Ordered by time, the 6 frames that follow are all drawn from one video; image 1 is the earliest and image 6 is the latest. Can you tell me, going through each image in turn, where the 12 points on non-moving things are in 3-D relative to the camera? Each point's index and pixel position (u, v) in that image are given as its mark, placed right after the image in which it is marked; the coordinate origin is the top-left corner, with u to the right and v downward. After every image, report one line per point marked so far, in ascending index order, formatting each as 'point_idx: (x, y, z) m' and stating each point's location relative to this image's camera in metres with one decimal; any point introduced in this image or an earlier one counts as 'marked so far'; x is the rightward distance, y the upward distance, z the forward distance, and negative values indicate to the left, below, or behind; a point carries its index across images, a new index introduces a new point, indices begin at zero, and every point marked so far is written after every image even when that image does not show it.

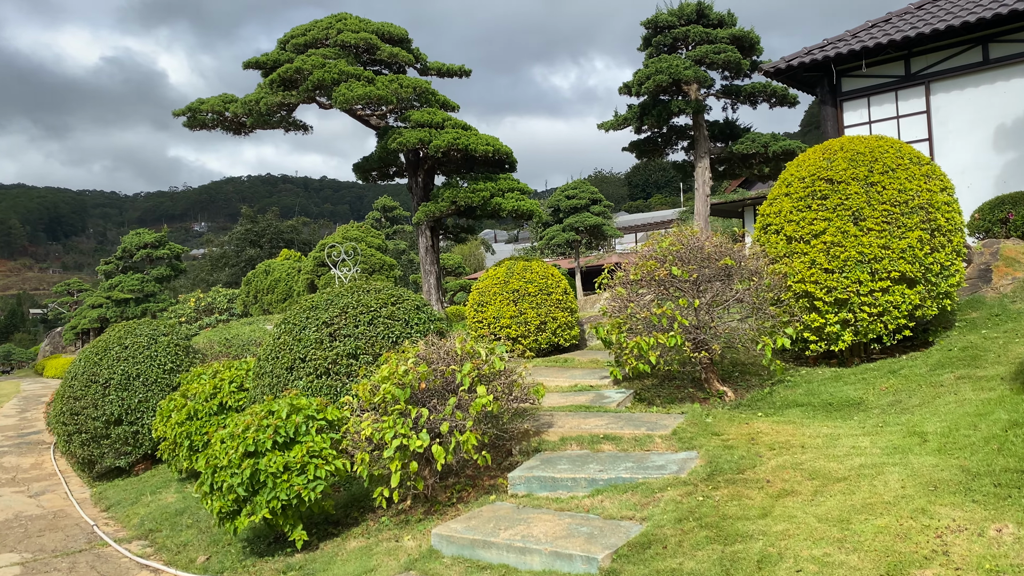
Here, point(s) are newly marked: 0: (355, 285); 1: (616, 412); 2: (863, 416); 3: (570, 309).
0: (-1.9, 0.0, +7.0) m
1: (+1.0, -1.2, +5.7) m
2: (+2.9, -1.1, +4.9) m
3: (+0.8, -0.3, +8.2) m
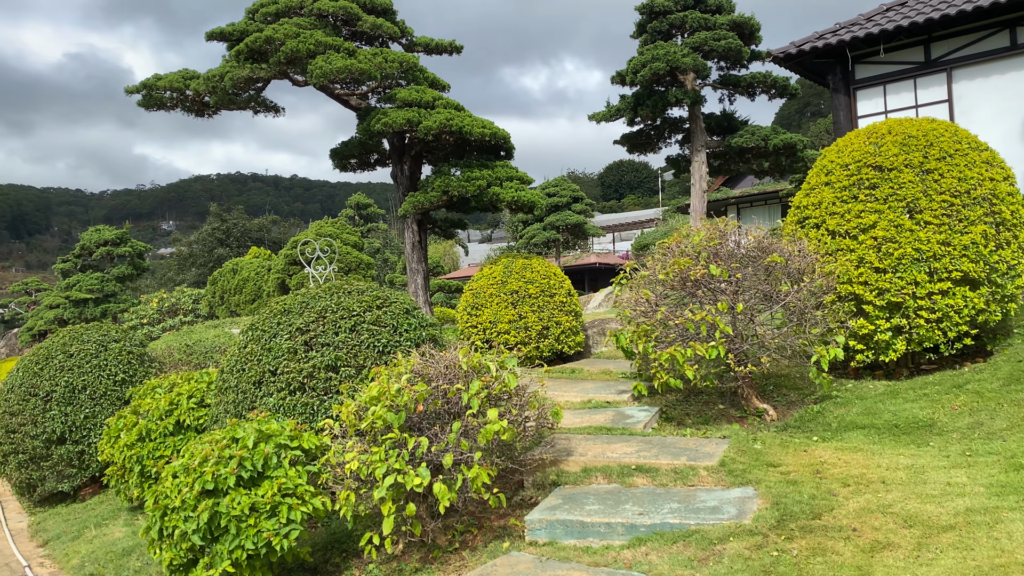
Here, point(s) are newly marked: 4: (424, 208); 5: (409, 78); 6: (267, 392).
0: (-1.8, 0.0, +6.1) m
1: (+1.1, -1.2, +4.9) m
2: (+3.0, -1.1, +4.2) m
3: (+0.8, -0.3, +7.4) m
4: (-1.1, +1.0, +7.4) m
5: (-1.4, +2.9, +8.1) m
6: (-2.2, -1.0, +5.5) m
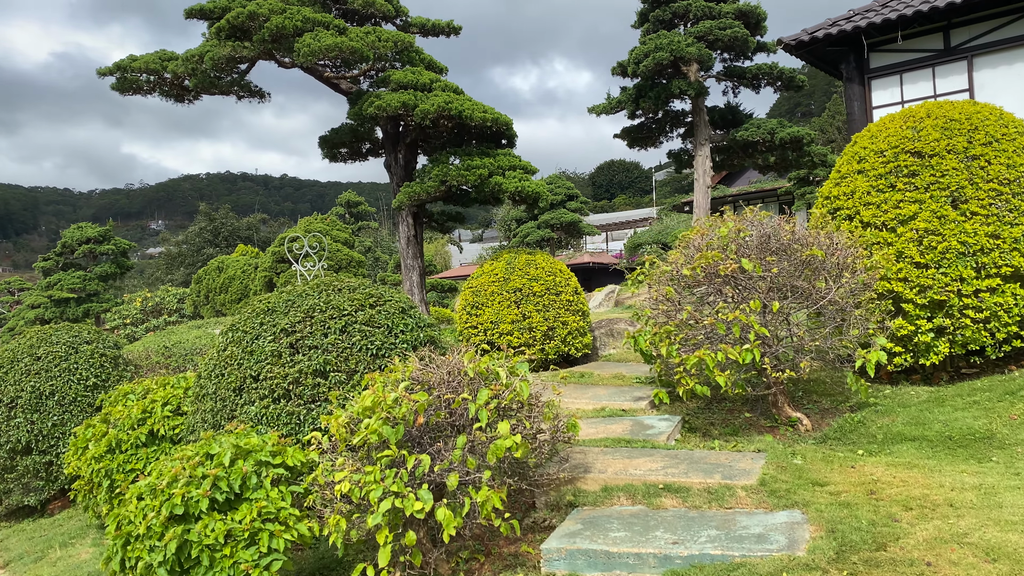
0: (-1.8, 0.0, +5.5) m
1: (+1.2, -1.2, +4.4) m
2: (+3.1, -1.1, +3.7) m
3: (+0.8, -0.3, +6.9) m
4: (-1.1, +1.0, +6.9) m
5: (-1.4, +2.9, +7.5) m
6: (-2.2, -0.9, +4.9) m
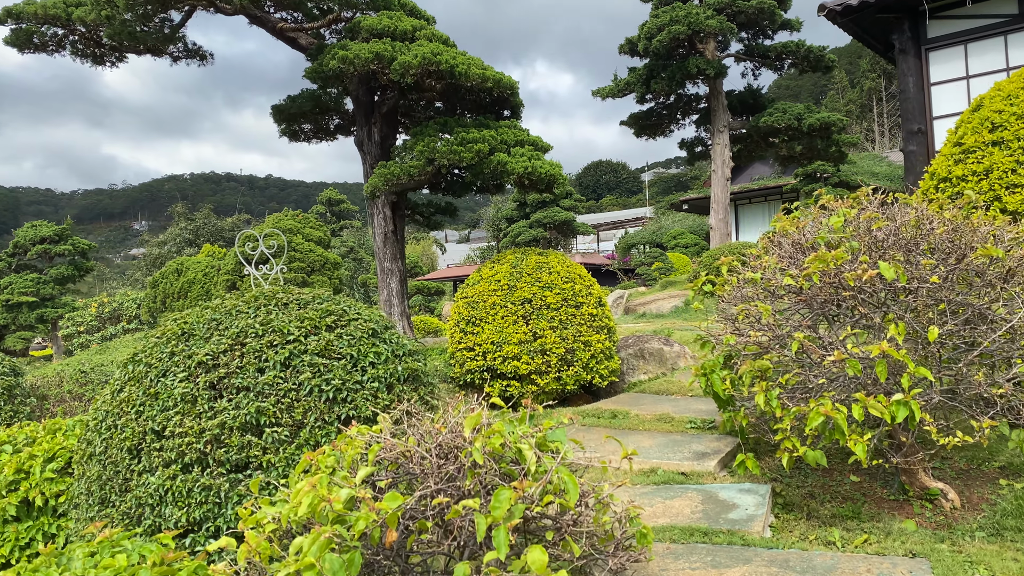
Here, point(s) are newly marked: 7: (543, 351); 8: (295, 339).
0: (-1.7, 0.0, +4.0) m
1: (+1.3, -1.3, +2.9) m
2: (+3.2, -1.1, +2.3) m
3: (+0.9, -0.4, +5.4) m
4: (-1.0, +0.9, +5.4) m
5: (-1.3, +2.8, +6.0) m
6: (-2.1, -1.0, +3.4) m
7: (+0.3, -0.5, +5.0) m
8: (-1.3, -0.3, +3.7) m
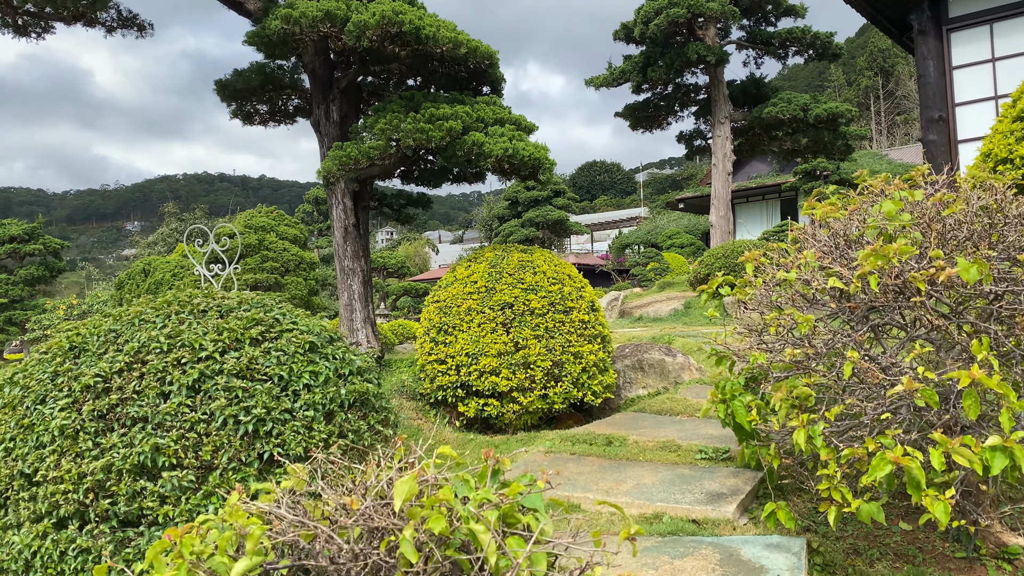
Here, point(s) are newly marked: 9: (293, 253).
0: (-1.8, -0.1, +3.3) m
1: (+1.1, -1.3, +2.2) m
2: (+3.1, -1.2, +1.6) m
3: (+0.7, -0.4, +4.7) m
4: (-1.2, +0.9, +4.6) m
5: (-1.5, +2.8, +5.3) m
6: (-2.2, -1.0, +2.6) m
7: (+0.1, -0.5, +4.3) m
8: (-1.5, -0.3, +2.9) m
9: (-4.2, +0.7, +11.5) m
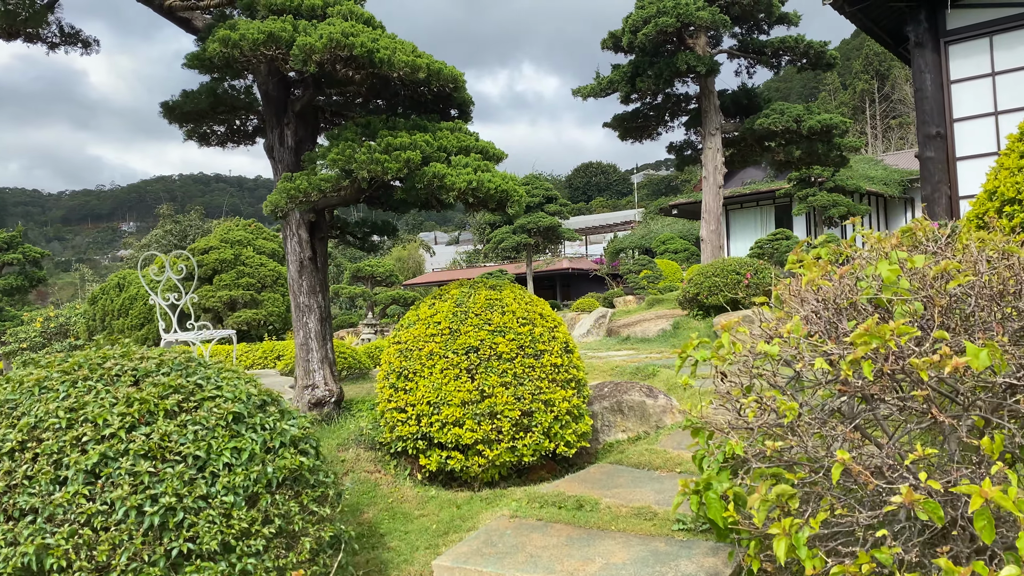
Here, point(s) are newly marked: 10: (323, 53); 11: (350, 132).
0: (-2.1, -0.4, +2.9) m
1: (+0.9, -1.6, +1.9) m
2: (+2.9, -1.4, +1.3) m
3: (+0.5, -0.7, +4.4) m
4: (-1.4, +0.6, +4.3) m
5: (-1.7, +2.5, +4.9) m
6: (-2.5, -1.3, +2.3) m
7: (-0.1, -0.8, +4.0) m
8: (-1.7, -0.6, +2.6) m
9: (-4.5, +0.4, +11.1) m
10: (-1.2, +1.5, +3.8) m
11: (-1.1, +1.1, +4.3) m
